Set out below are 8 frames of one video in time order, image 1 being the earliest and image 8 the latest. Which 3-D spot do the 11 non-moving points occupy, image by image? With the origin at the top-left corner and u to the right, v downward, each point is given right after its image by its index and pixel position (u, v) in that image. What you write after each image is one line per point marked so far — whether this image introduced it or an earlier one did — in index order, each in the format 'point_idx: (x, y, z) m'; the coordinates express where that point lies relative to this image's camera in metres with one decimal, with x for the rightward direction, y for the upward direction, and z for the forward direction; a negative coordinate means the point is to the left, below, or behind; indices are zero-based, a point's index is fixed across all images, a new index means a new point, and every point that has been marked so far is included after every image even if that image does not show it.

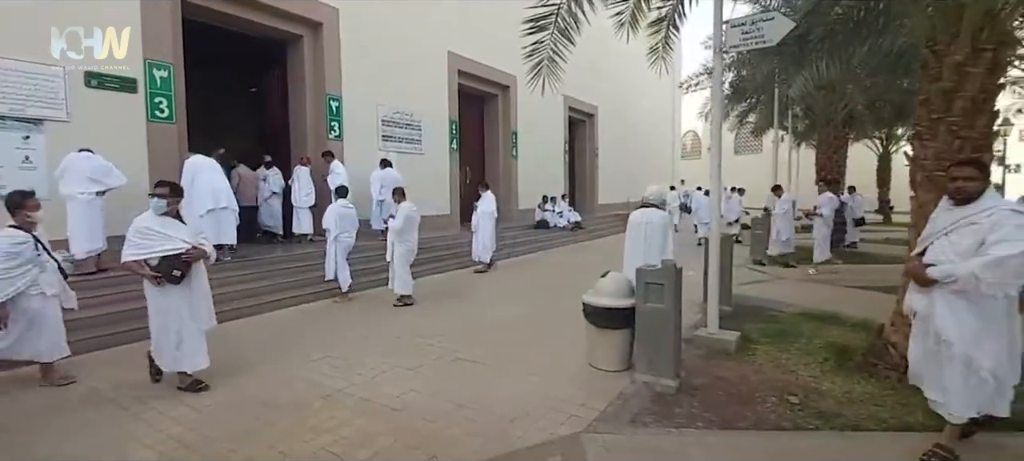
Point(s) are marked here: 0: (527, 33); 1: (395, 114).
0: (+0.2, +2.2, +5.3) m
1: (-3.2, +3.1, +13.1) m
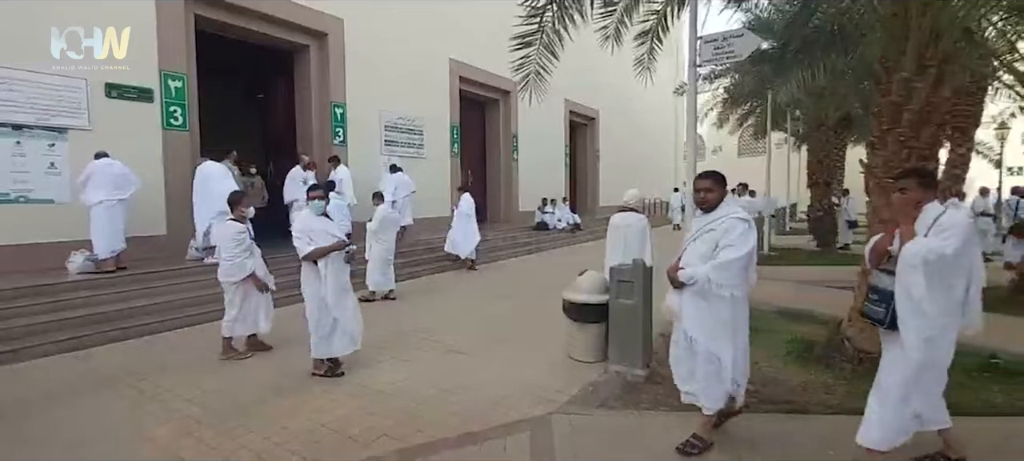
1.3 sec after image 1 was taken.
0: (0.0, +2.2, +5.7) m
1: (-3.2, +3.1, +13.6) m
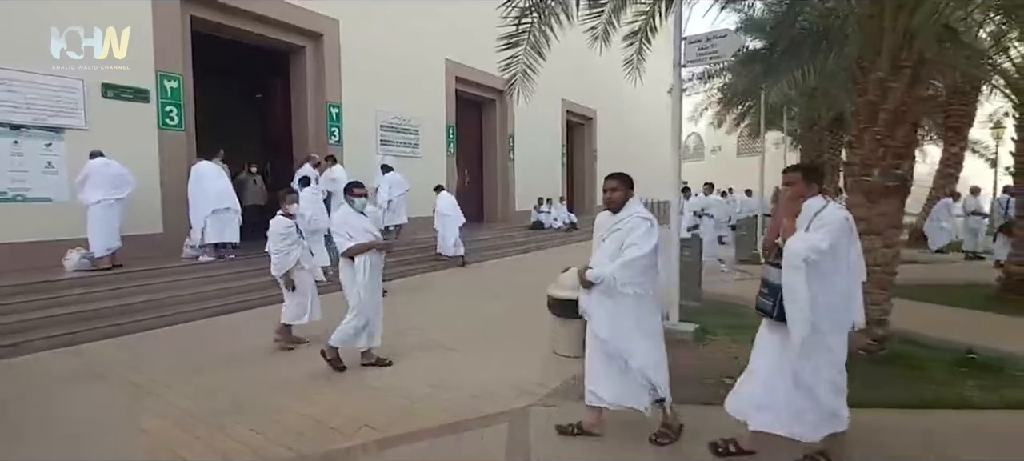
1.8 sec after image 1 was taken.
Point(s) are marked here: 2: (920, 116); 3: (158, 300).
0: (-0.1, +2.2, +5.8) m
1: (-3.4, +3.1, +13.7) m
2: (+4.2, +1.2, +5.0) m
3: (-5.4, -1.1, +7.4) m
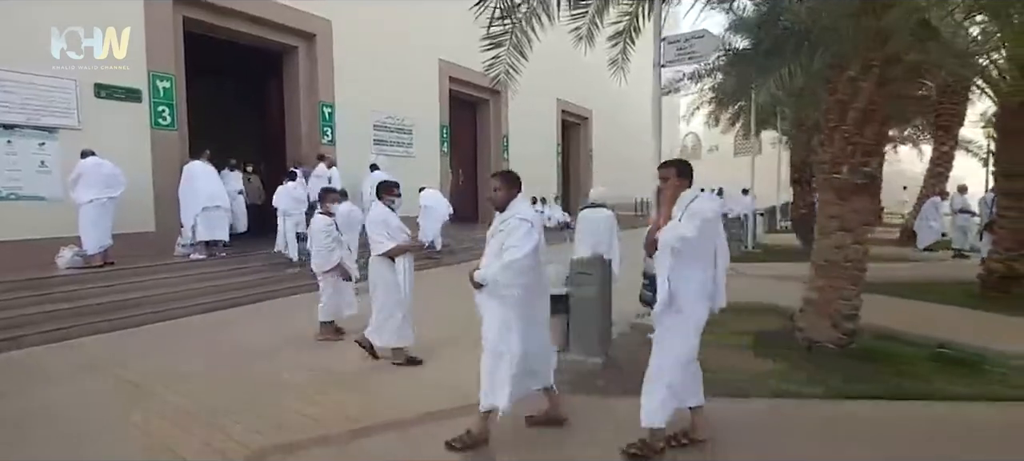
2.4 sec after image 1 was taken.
0: (-0.3, +2.2, +5.9) m
1: (-3.6, +3.2, +13.8) m
2: (+3.9, +1.2, +5.1) m
3: (-5.6, -1.0, +7.5) m
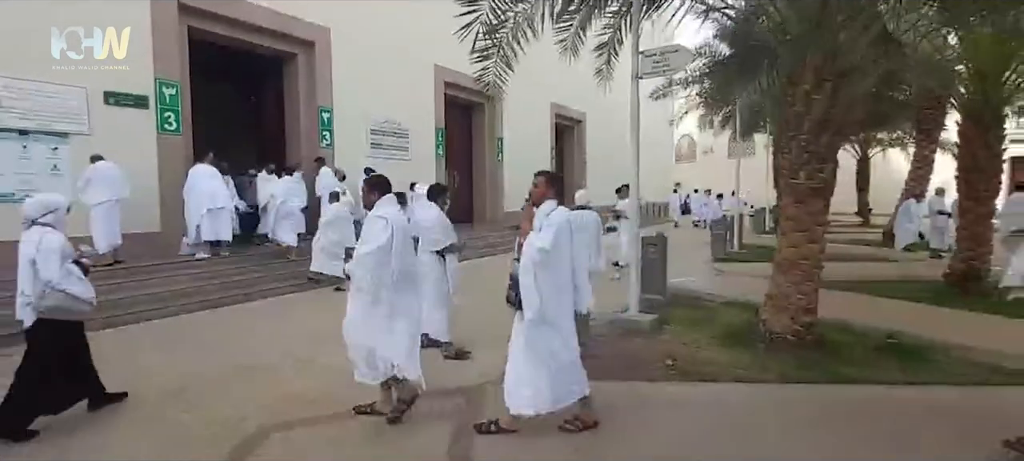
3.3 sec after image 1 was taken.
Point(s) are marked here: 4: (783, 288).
0: (-0.5, +2.2, +6.3) m
1: (-3.8, +3.1, +14.2) m
2: (+3.8, +1.2, +5.5) m
3: (-5.8, -1.0, +7.9) m
4: (+3.1, -0.7, +5.5) m
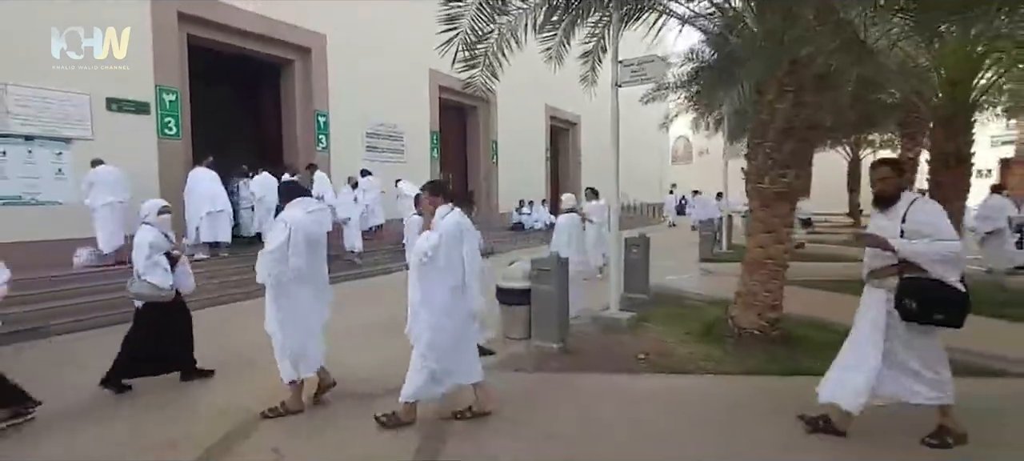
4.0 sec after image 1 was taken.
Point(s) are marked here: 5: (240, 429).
0: (-0.7, +2.2, +6.6) m
1: (-4.0, +3.1, +14.6) m
2: (+3.6, +1.2, +5.8) m
3: (-6.0, -1.1, +8.2) m
4: (+2.9, -0.7, +5.8) m
5: (-2.5, -1.8, +4.4) m
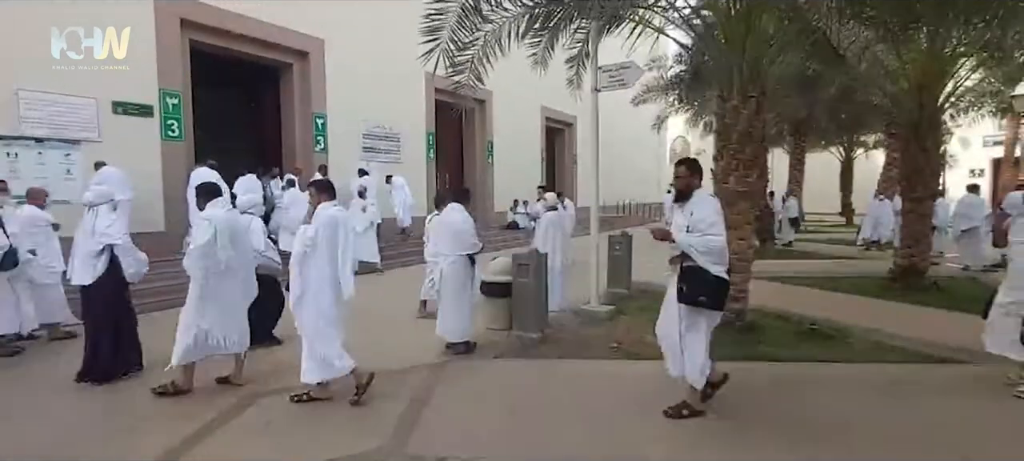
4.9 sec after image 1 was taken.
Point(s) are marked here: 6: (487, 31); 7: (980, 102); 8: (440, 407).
0: (-1.0, +2.2, +7.0) m
1: (-4.2, +3.2, +15.0) m
2: (+3.3, +1.2, +6.2) m
3: (-6.2, -1.0, +8.6) m
4: (+2.6, -0.6, +6.2) m
5: (-2.7, -1.8, +4.7) m
6: (-0.4, +2.8, +6.7) m
7: (+14.7, +4.0, +15.2) m
8: (-0.7, -1.7, +4.8) m
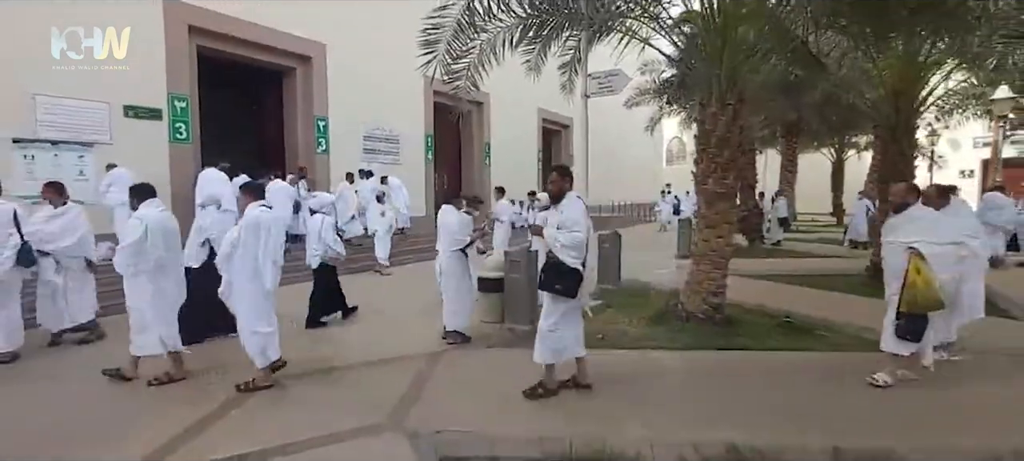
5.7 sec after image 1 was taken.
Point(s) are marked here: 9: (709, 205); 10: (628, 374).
0: (-1.1, +2.2, +7.4) m
1: (-4.3, +3.2, +15.4) m
2: (+3.2, +1.2, +6.6) m
3: (-6.3, -1.0, +9.0) m
4: (+2.5, -0.6, +6.6) m
5: (-2.8, -1.7, +5.2) m
6: (-0.4, +2.8, +7.2) m
7: (+14.6, +4.1, +15.6) m
8: (-0.8, -1.7, +5.2) m
9: (+2.7, +0.3, +6.6) m
10: (+1.3, -1.6, +5.6) m
